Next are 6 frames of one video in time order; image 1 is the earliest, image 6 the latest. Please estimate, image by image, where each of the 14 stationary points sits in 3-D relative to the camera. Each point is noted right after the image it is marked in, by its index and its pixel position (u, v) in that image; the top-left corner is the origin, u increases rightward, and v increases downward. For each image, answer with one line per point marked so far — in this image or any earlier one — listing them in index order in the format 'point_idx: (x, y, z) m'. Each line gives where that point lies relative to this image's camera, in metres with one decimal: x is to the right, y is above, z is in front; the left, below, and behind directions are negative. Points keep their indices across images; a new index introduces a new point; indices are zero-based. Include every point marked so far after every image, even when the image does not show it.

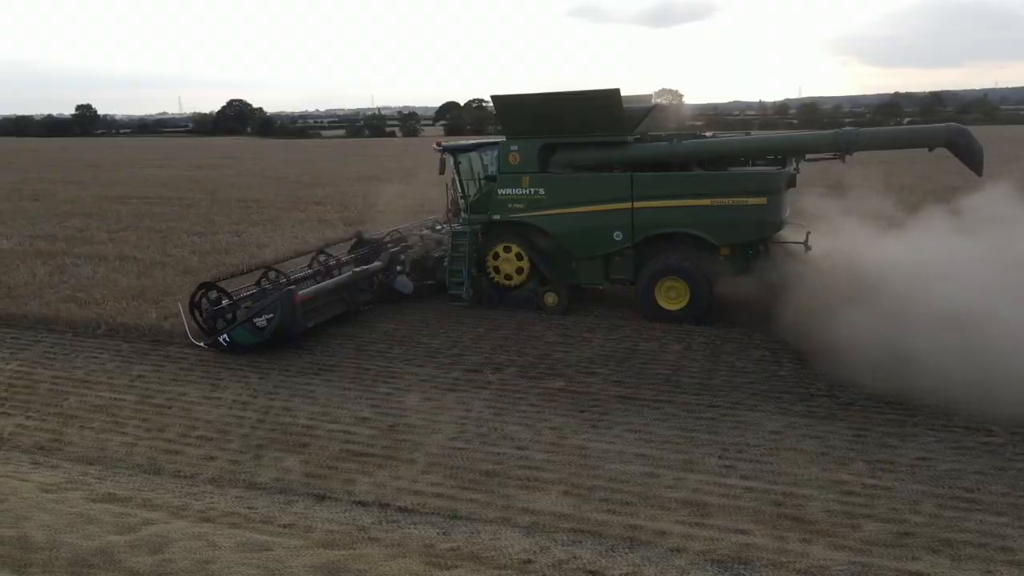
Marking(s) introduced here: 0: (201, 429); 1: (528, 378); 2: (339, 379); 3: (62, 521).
0: (-2.8, -1.3, +6.4) m
1: (+0.2, -1.0, +7.5) m
2: (-1.8, -1.0, +7.5) m
3: (-3.0, -1.6, +4.7) m
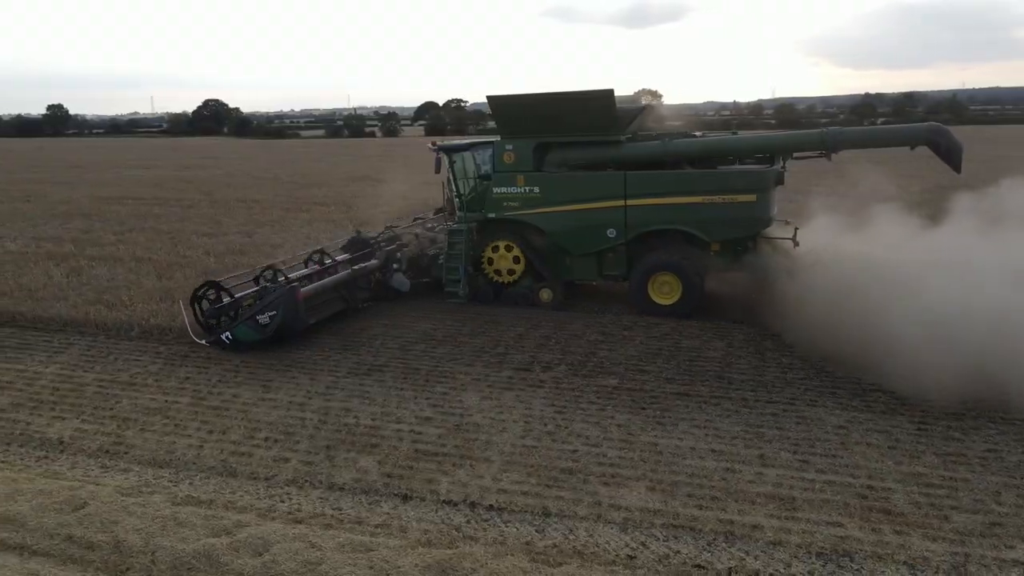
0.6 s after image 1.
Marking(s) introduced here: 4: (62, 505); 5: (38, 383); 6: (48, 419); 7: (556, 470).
0: (-2.2, -1.3, +6.3) m
1: (+0.7, -1.0, +7.5) m
2: (-1.3, -1.0, +7.4) m
3: (-2.4, -1.6, +4.7) m
4: (-3.2, -1.5, +4.9) m
5: (-5.1, -1.0, +7.5) m
6: (-4.3, -1.2, +6.6) m
7: (+0.3, -1.4, +5.5) m
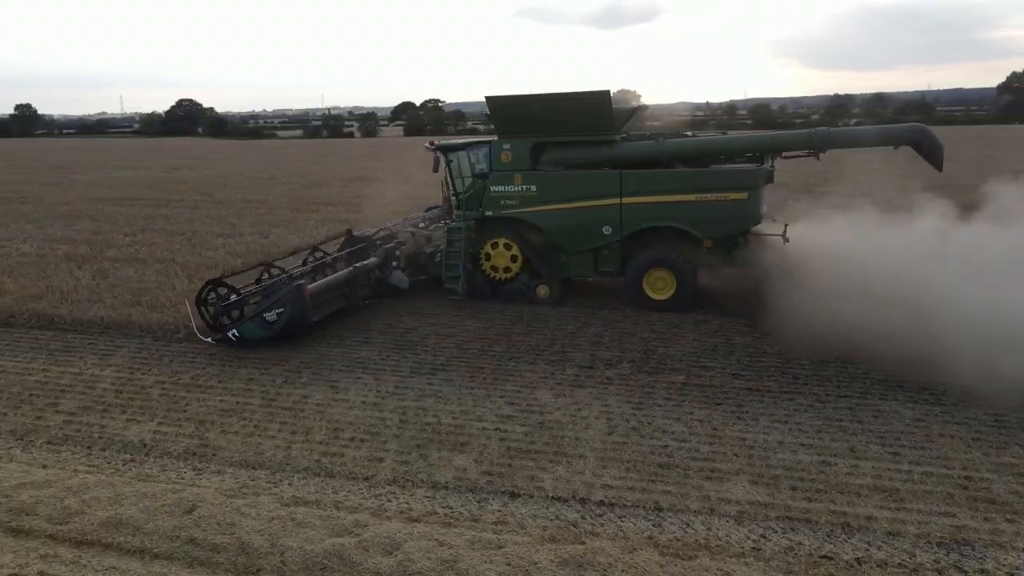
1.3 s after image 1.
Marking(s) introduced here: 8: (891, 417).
0: (-1.4, -1.3, +6.3) m
1: (+1.5, -0.9, +7.6) m
2: (-0.6, -1.0, +7.4) m
3: (-1.6, -1.6, +4.6) m
4: (-2.4, -1.5, +4.9) m
5: (-4.4, -1.0, +7.4) m
6: (-3.6, -1.2, +6.5) m
7: (+1.1, -1.4, +5.6) m
8: (+3.4, -1.2, +6.4) m
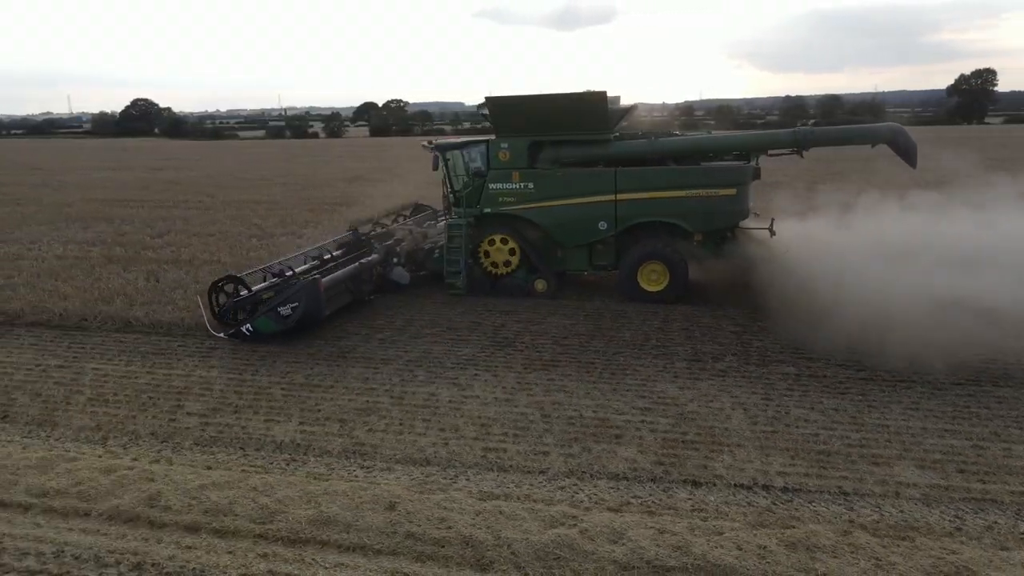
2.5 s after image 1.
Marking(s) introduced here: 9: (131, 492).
0: (-0.1, -1.2, +6.3) m
1: (+2.7, -0.9, +7.8) m
2: (+0.7, -0.9, +7.5) m
3: (-0.2, -1.5, +4.7) m
4: (-1.0, -1.5, +4.9) m
5: (-3.1, -1.0, +7.3) m
6: (-2.3, -1.2, +6.4) m
7: (+2.5, -1.3, +5.7) m
8: (+4.7, -1.1, +6.6) m
9: (-2.7, -1.5, +5.1) m
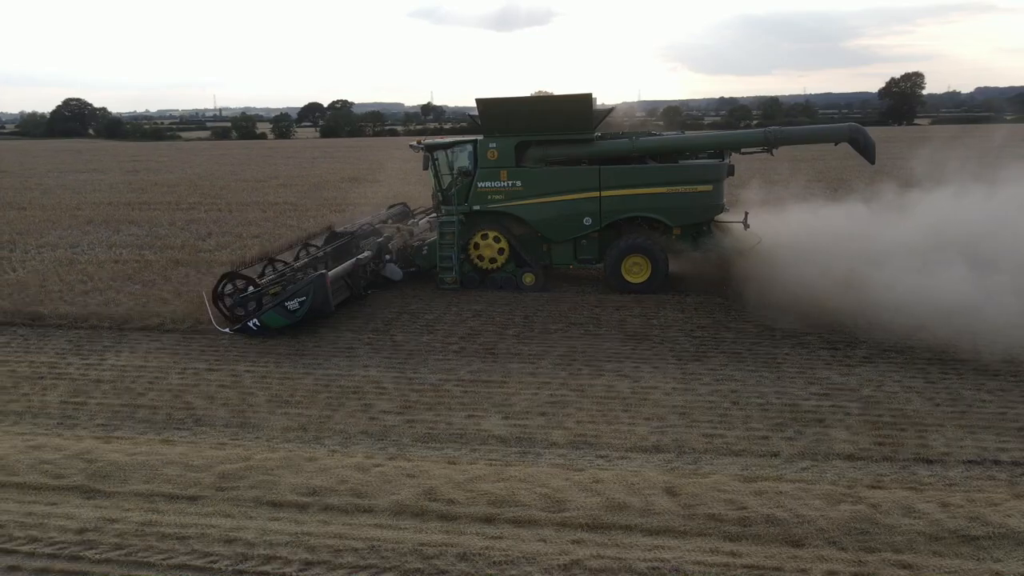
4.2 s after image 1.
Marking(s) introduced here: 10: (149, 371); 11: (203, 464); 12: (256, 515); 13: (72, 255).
0: (+1.7, -1.2, +6.5) m
1: (+4.4, -0.8, +8.1) m
2: (+2.5, -0.9, +7.8) m
3: (+1.8, -1.5, +4.9) m
4: (+1.0, -1.4, +5.0) m
5: (-1.3, -1.0, +7.3) m
6: (-0.4, -1.2, +6.5) m
7: (+4.4, -1.2, +6.1) m
8: (+6.6, -0.9, +7.2) m
9: (-0.8, -1.5, +5.1) m
10: (-4.0, -0.9, +7.8) m
11: (-2.4, -1.4, +5.5) m
12: (-1.8, -1.6, +4.8) m
13: (-8.8, +0.7, +14.0) m
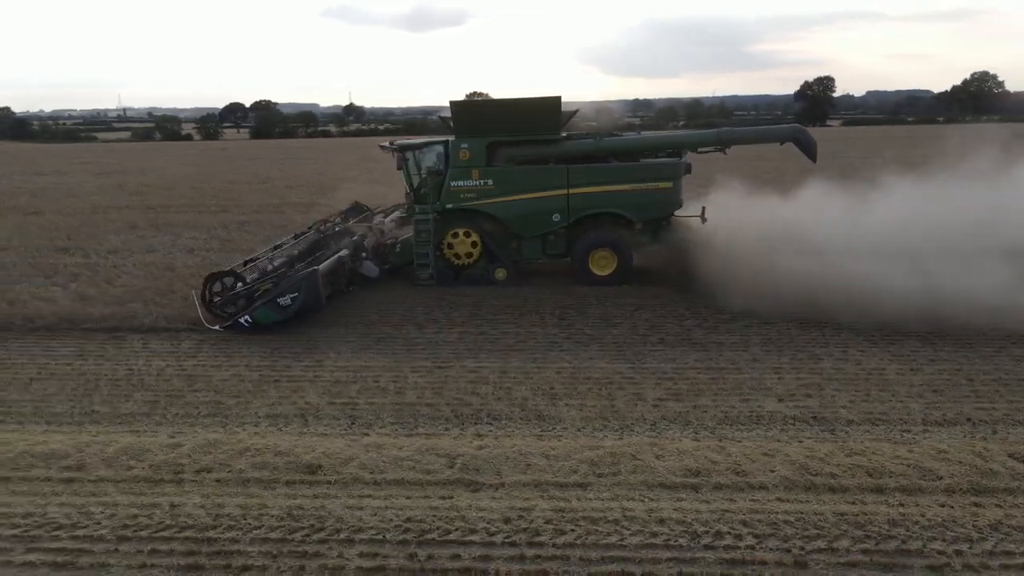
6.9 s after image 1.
0: (+4.4, -1.0, +7.0) m
1: (+6.9, -0.6, +8.9) m
2: (+5.0, -0.7, +8.3) m
3: (+4.6, -1.3, +5.4) m
4: (+3.8, -1.3, +5.5) m
5: (+1.3, -0.9, +7.5) m
6: (+2.2, -1.1, +6.8) m
7: (+7.0, -1.0, +6.8) m
8: (+9.1, -0.7, +8.1) m
9: (+2.0, -1.4, +5.4) m
10: (-1.5, -0.9, +7.8) m
11: (+0.4, -1.3, +5.6) m
12: (+1.1, -1.5, +5.0) m
13: (-6.8, +0.6, +13.5) m
